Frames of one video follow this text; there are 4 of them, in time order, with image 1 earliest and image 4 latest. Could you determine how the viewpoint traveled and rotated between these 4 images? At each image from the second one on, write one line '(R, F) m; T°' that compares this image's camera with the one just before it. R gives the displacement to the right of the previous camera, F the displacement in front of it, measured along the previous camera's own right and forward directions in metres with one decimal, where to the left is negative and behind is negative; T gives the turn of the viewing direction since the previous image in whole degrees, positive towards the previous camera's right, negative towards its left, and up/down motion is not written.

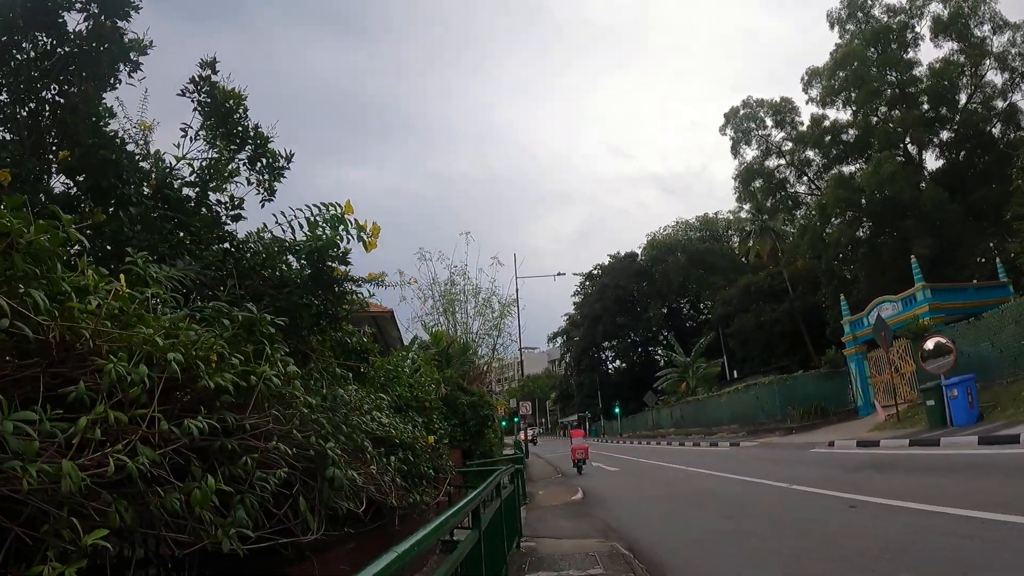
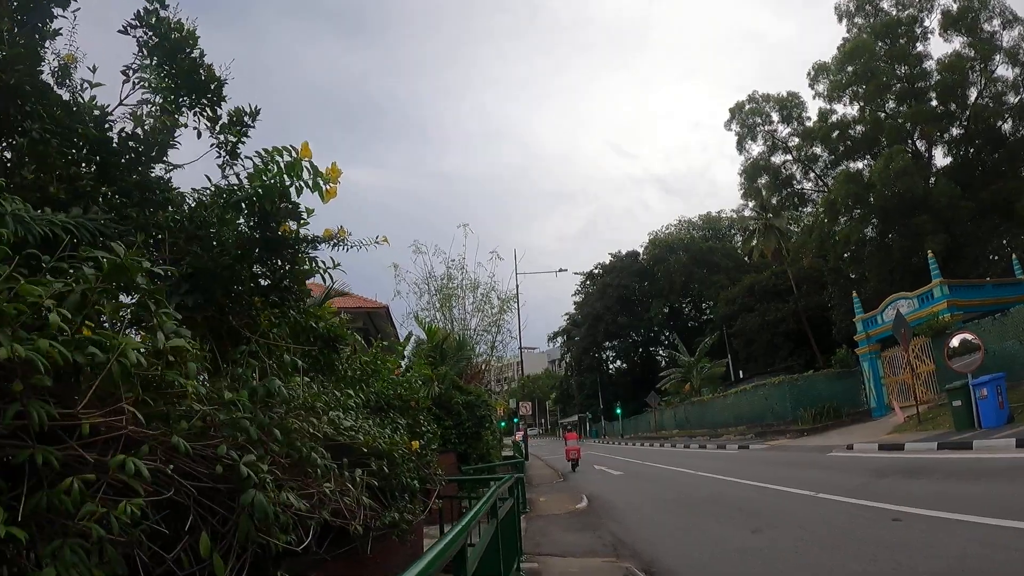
(0.0, +0.8) m; 0°
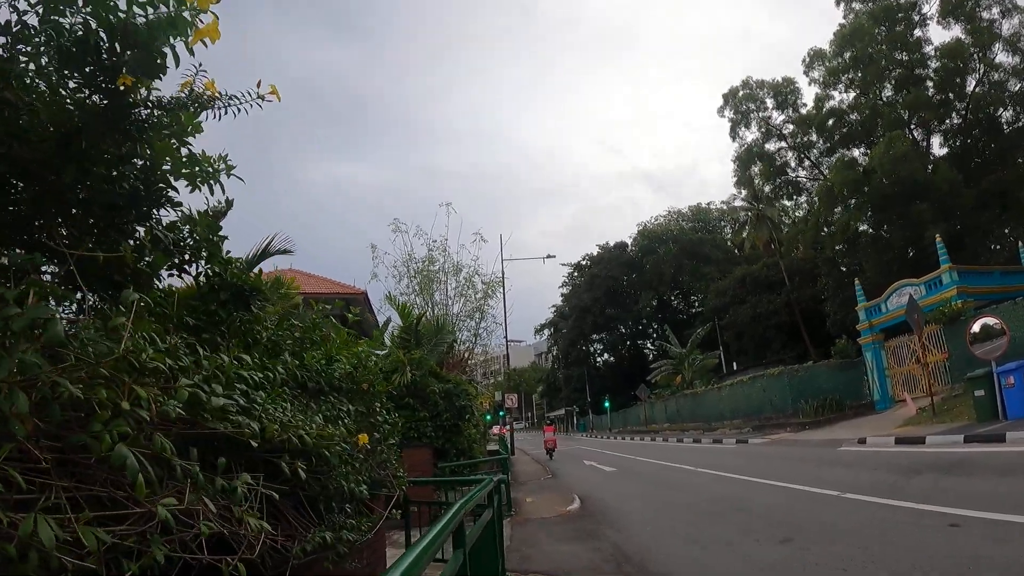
(0.0, +1.2) m; +1°
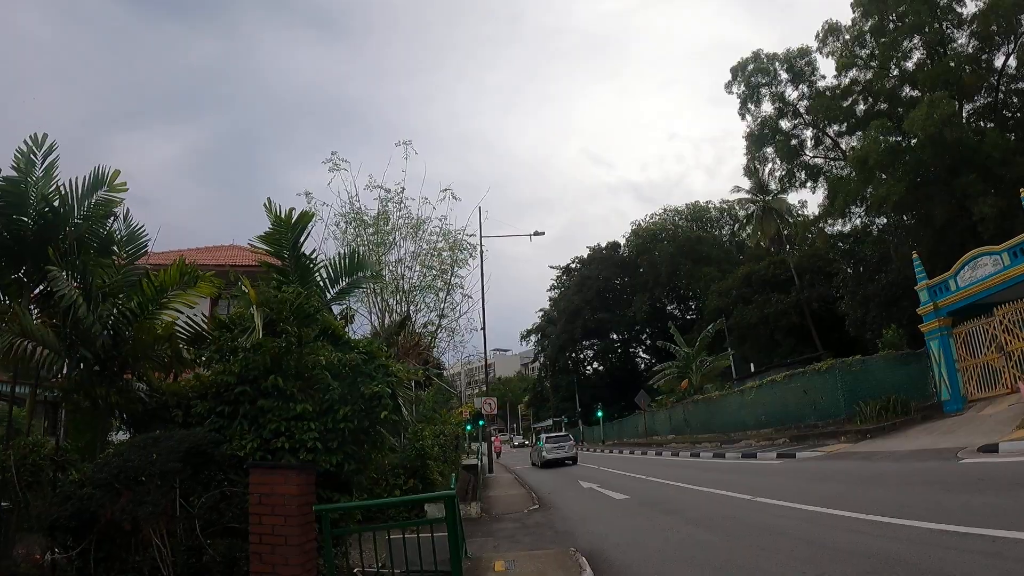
(+0.2, +4.1) m; +1°
